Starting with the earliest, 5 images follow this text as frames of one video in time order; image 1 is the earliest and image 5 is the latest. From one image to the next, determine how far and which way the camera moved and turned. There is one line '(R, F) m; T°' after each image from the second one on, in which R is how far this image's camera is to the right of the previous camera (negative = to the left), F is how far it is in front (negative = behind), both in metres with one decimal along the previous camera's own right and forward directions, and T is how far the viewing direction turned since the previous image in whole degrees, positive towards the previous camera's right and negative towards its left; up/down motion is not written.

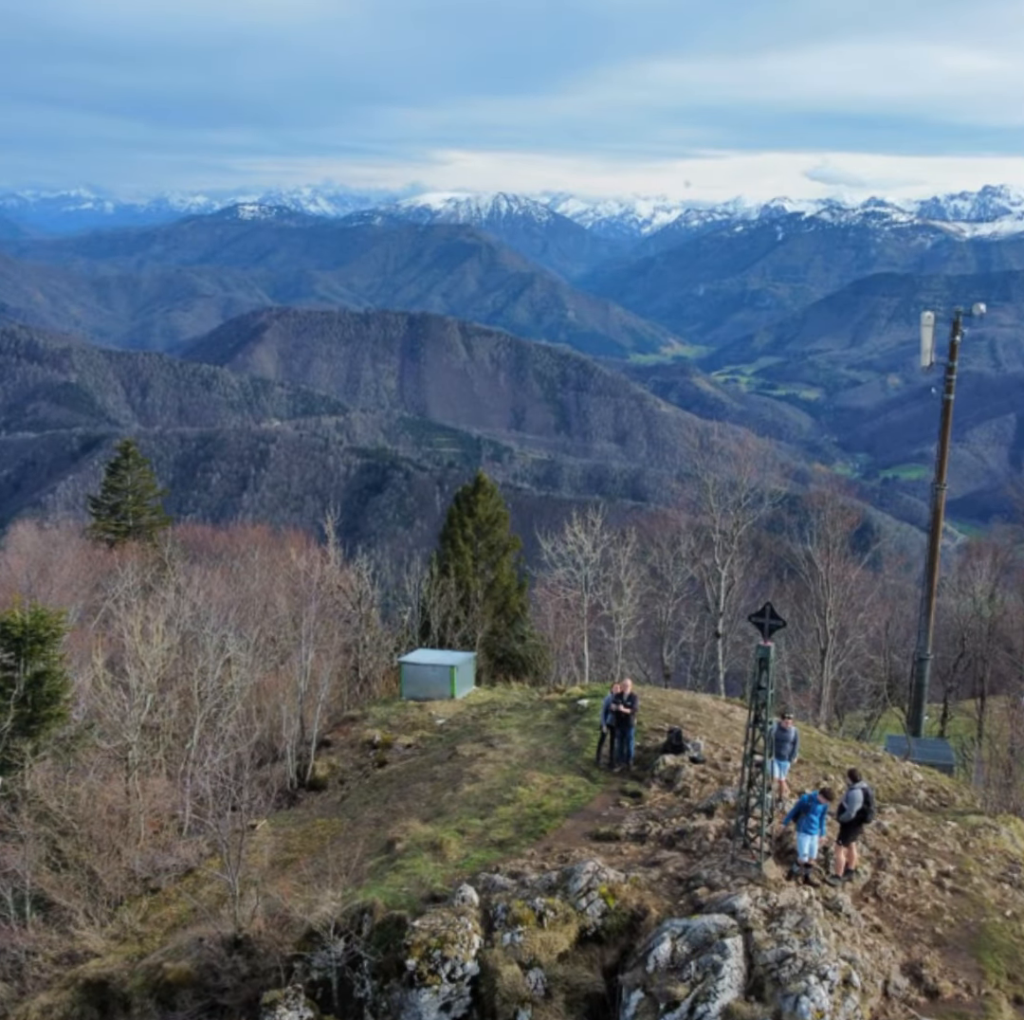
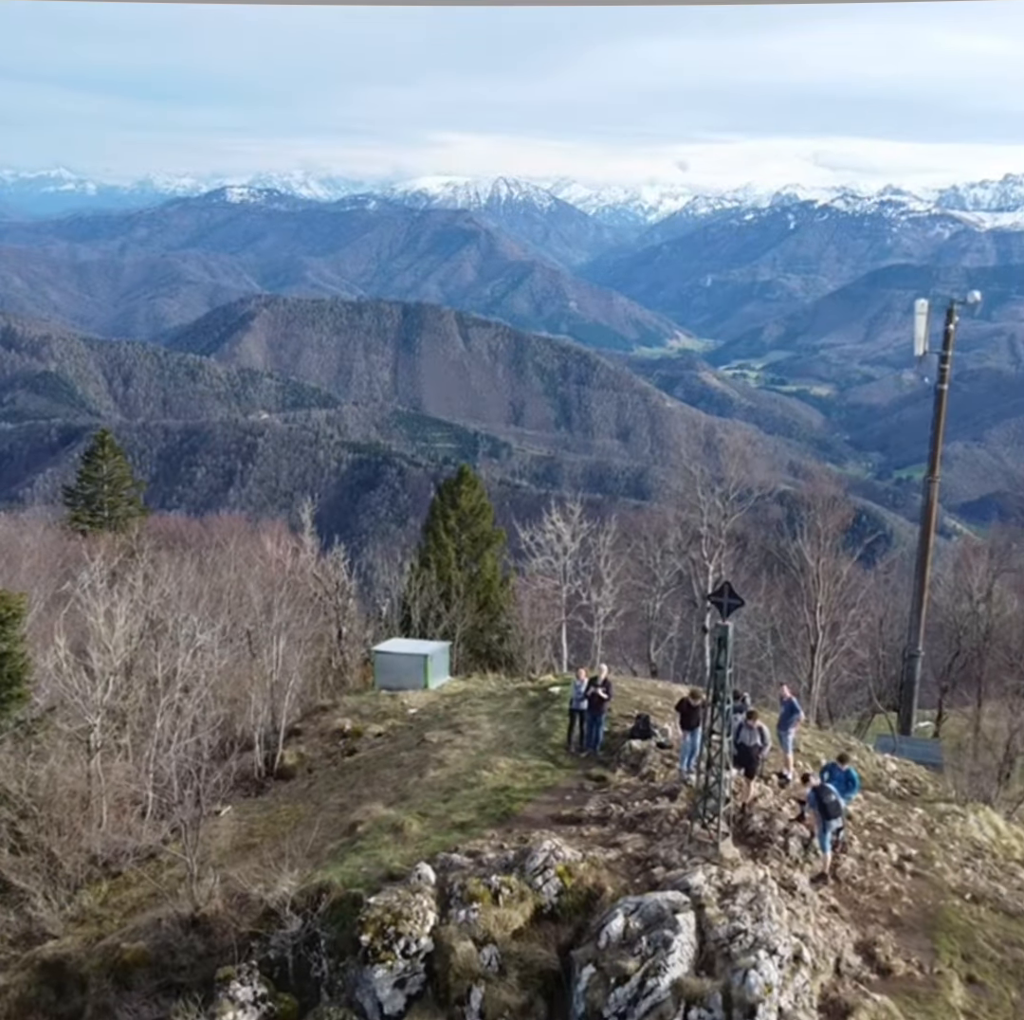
(+0.2, 0.0) m; 0°
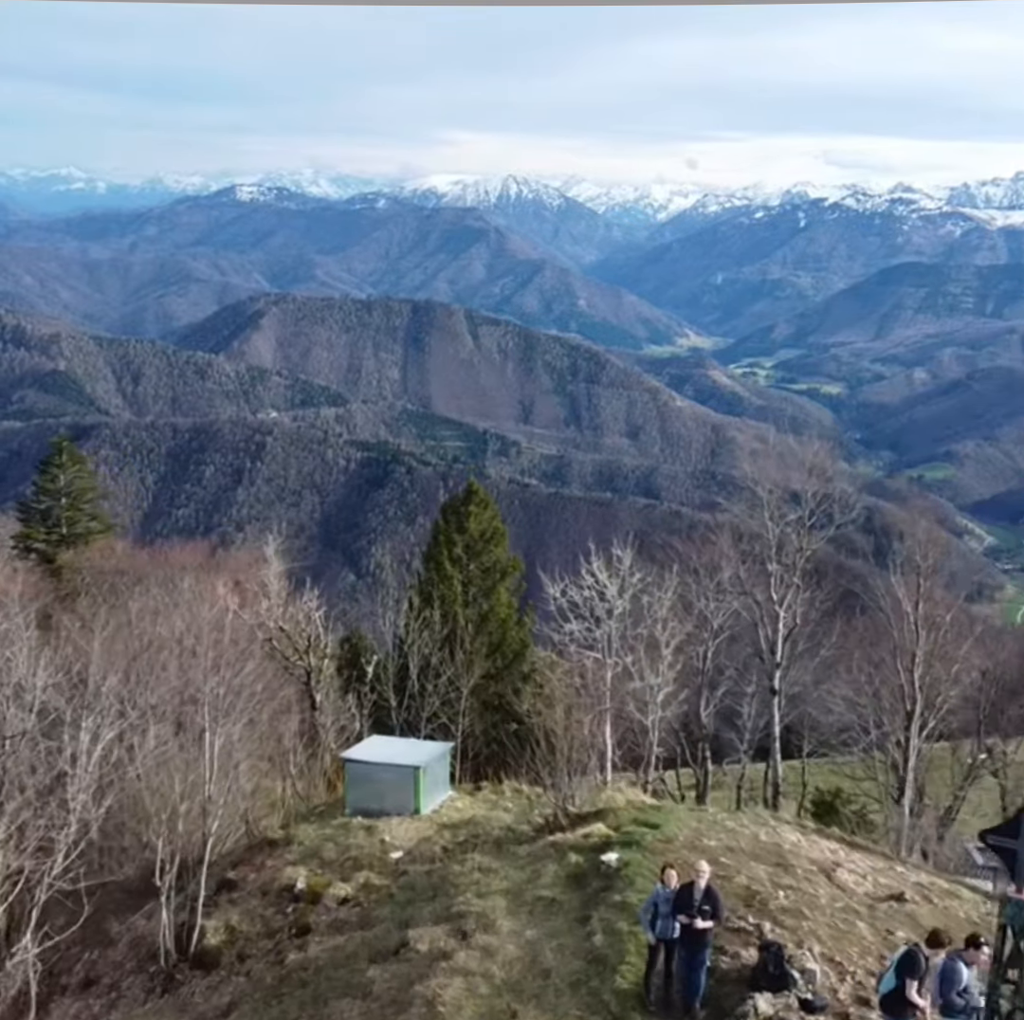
(-0.1, +4.6) m; 0°
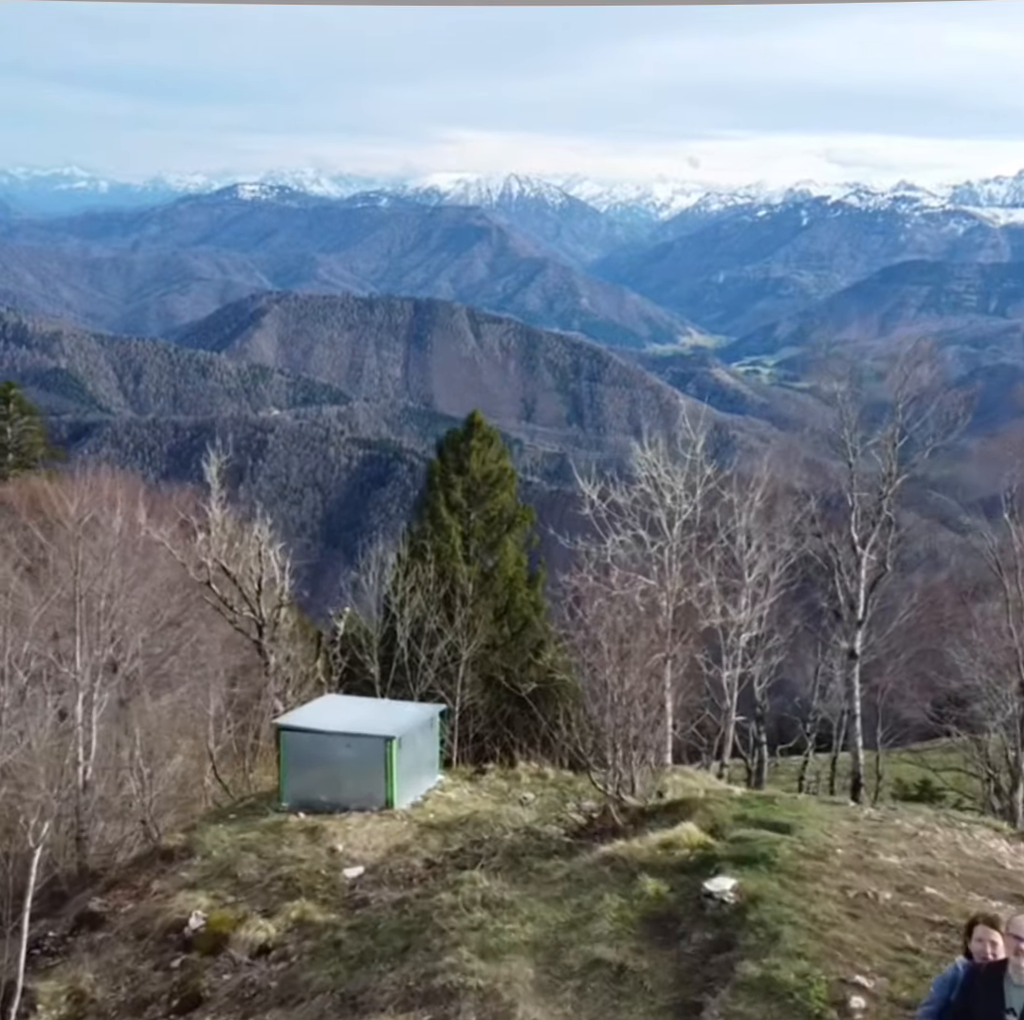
(0.0, -0.1) m; 0°
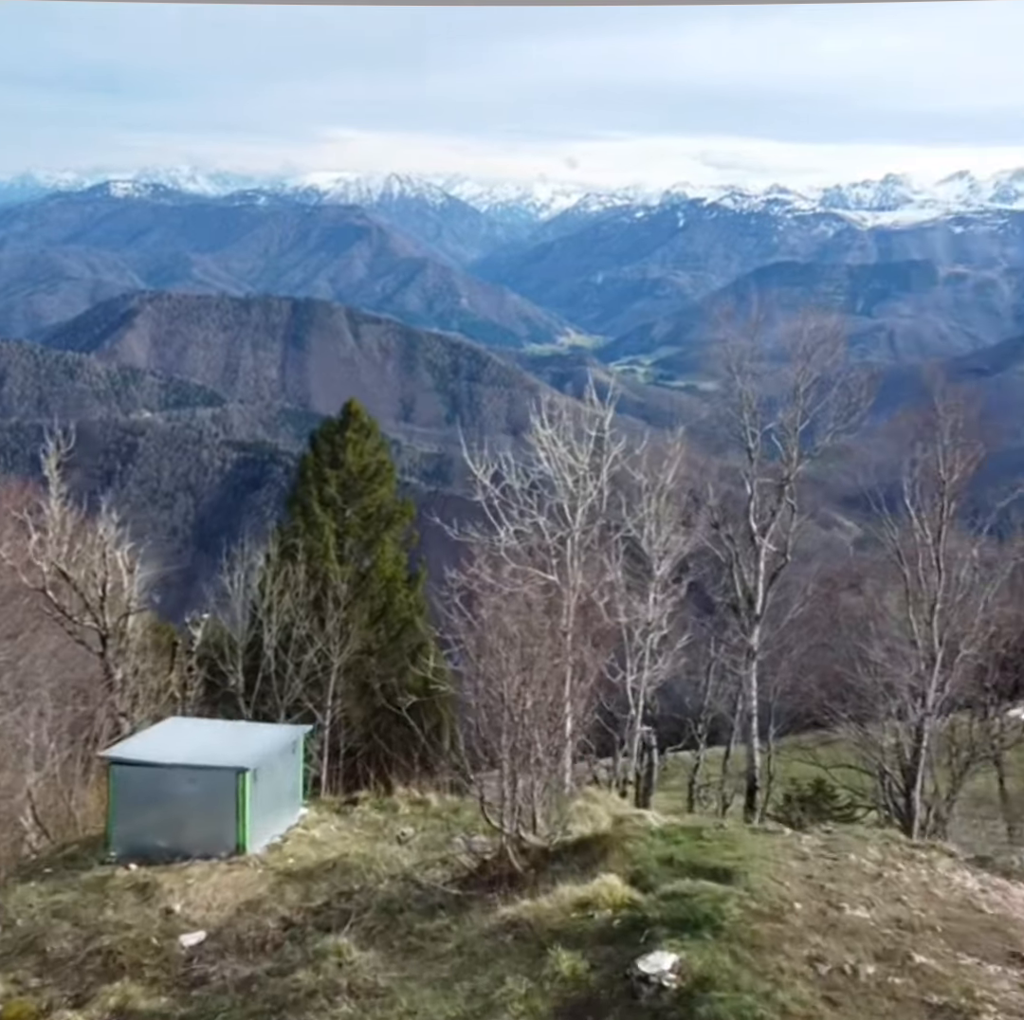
(+0.3, +1.2) m; +5°
